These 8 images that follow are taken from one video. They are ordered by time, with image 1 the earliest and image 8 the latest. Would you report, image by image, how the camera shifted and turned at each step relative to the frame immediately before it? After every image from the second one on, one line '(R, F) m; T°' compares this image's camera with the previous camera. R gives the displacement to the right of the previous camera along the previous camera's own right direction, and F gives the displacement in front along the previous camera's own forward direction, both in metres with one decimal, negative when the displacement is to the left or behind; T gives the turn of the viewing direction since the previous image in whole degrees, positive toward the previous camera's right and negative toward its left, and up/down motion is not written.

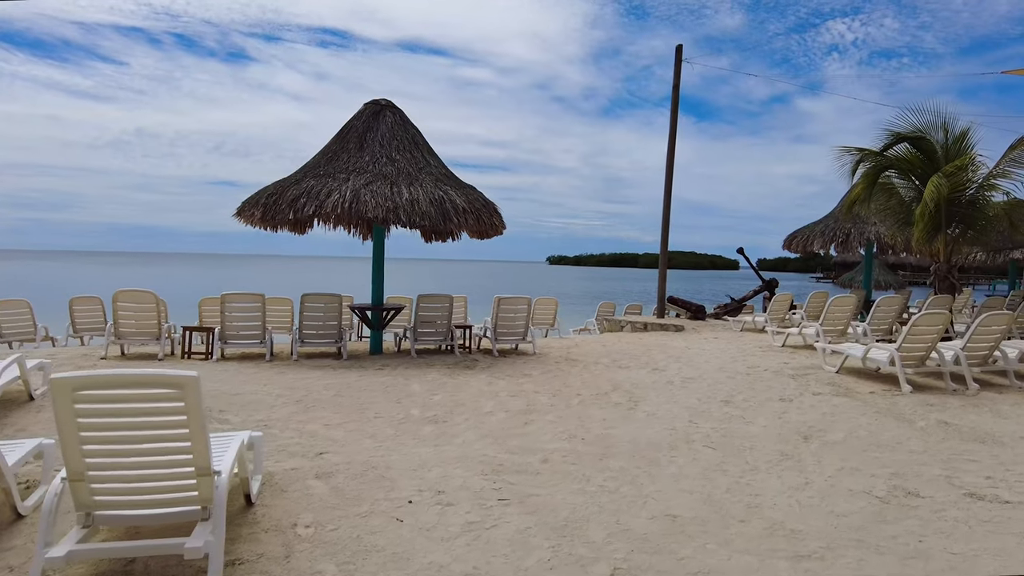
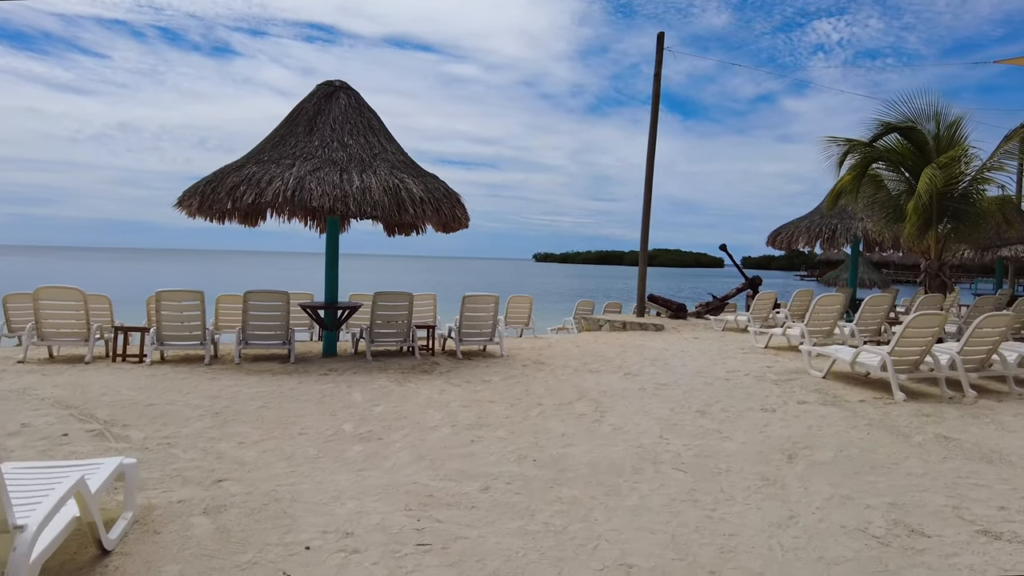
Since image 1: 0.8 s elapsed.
(+0.2, +0.6) m; +1°
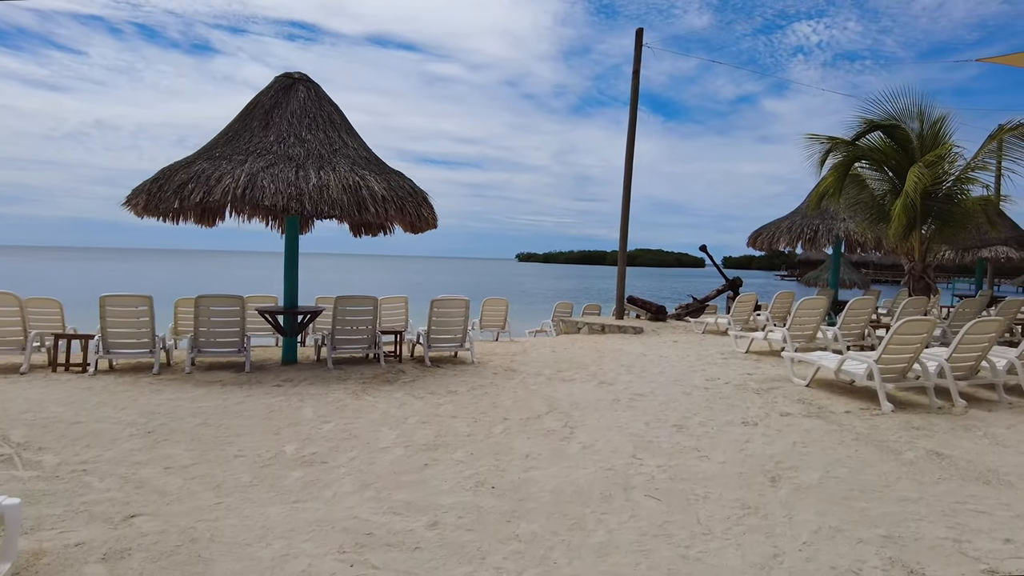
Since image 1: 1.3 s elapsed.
(+0.1, +0.4) m; +1°
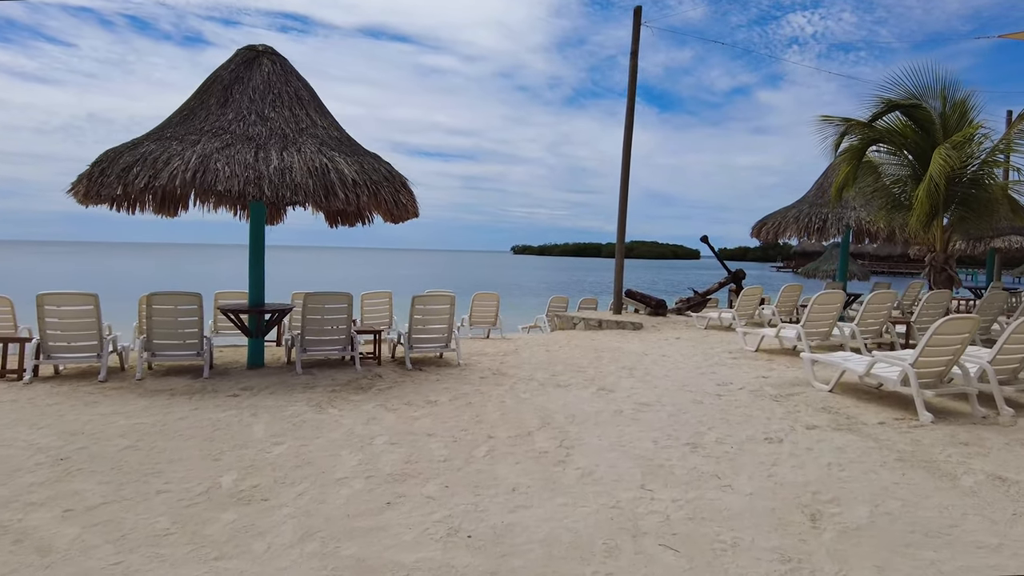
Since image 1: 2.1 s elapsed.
(+0.1, +0.7) m; 0°
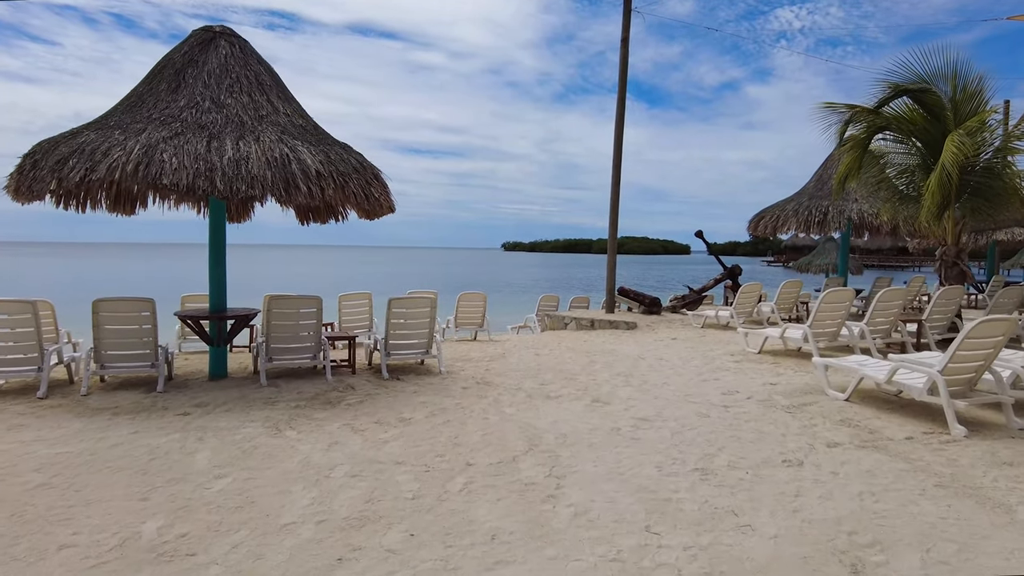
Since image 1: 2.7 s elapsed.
(+0.1, +0.5) m; +1°
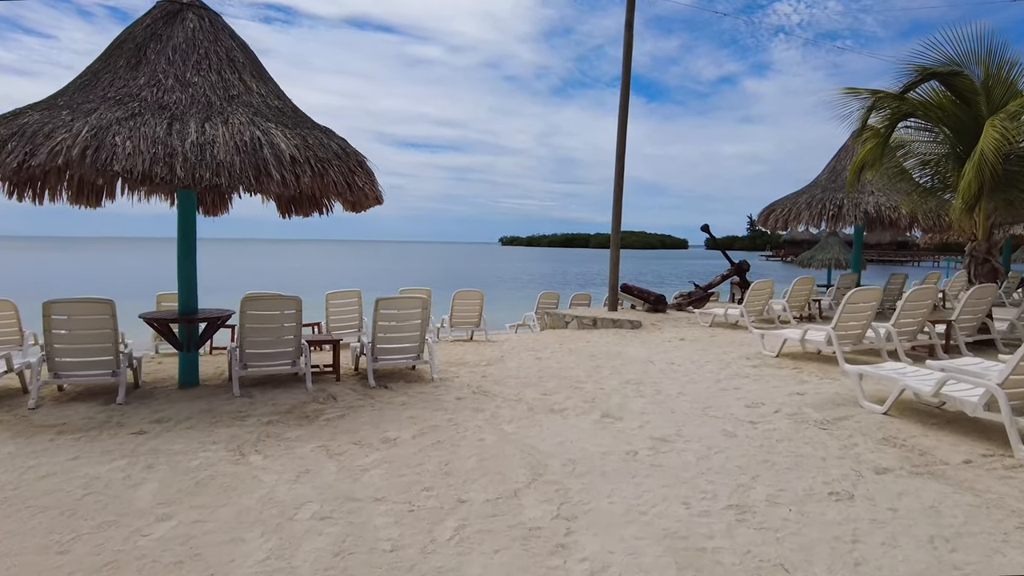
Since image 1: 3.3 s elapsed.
(0.0, +0.5) m; 0°
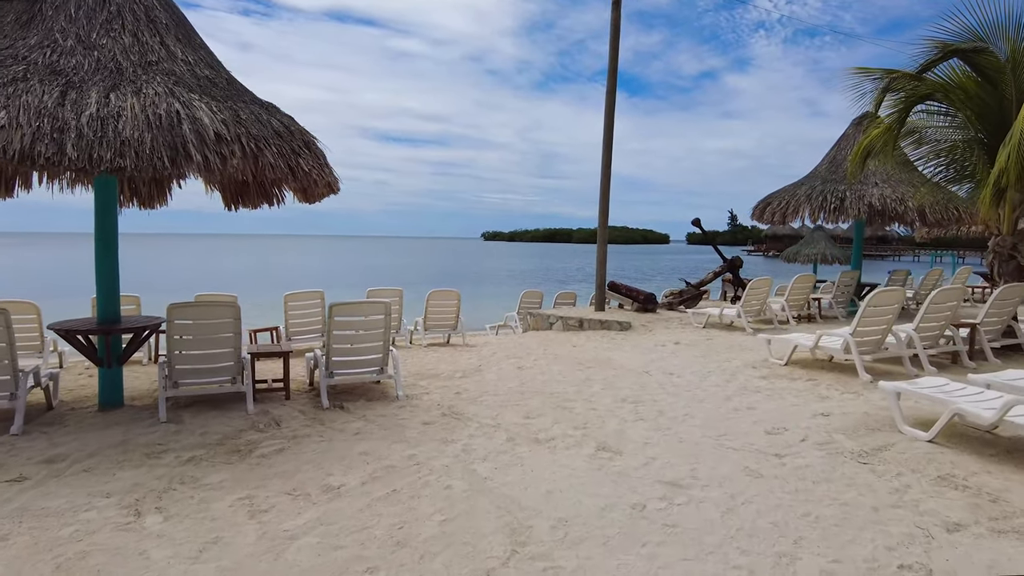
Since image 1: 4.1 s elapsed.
(0.0, +0.8) m; +1°
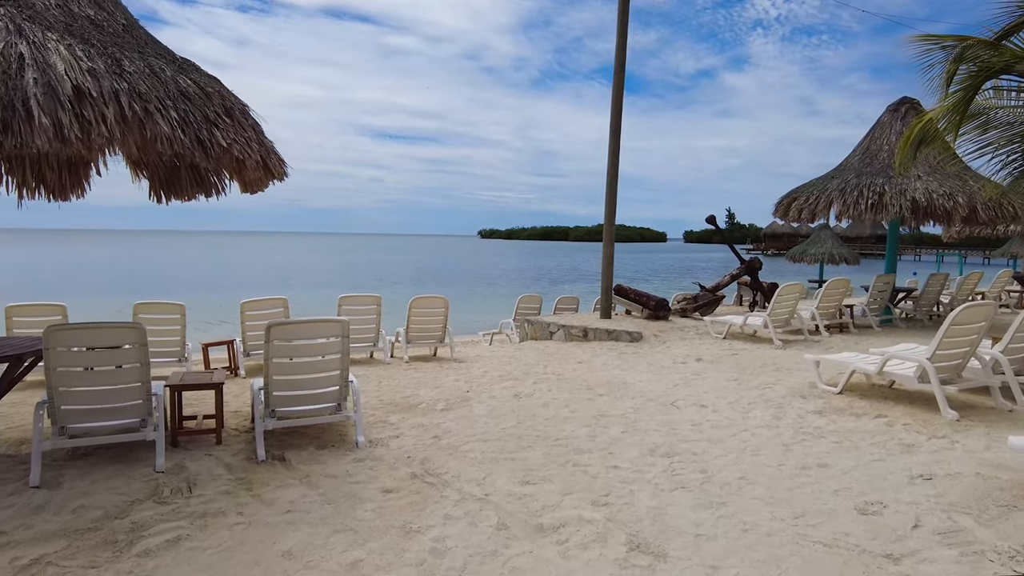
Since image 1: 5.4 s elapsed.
(0.0, +1.1) m; 0°
